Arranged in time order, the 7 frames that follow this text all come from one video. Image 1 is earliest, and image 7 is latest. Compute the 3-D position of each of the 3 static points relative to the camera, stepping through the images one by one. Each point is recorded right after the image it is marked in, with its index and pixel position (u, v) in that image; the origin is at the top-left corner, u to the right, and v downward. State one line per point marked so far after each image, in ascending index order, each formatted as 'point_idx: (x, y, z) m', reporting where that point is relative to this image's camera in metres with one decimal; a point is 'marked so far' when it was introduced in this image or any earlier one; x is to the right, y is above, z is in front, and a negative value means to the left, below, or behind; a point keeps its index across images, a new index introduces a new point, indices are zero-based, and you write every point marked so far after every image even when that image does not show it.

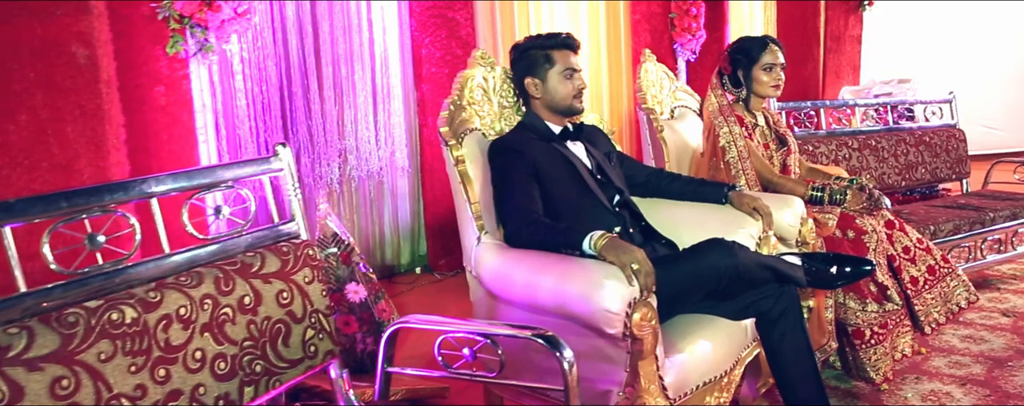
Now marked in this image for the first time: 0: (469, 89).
0: (-0.1, +0.4, +2.3) m
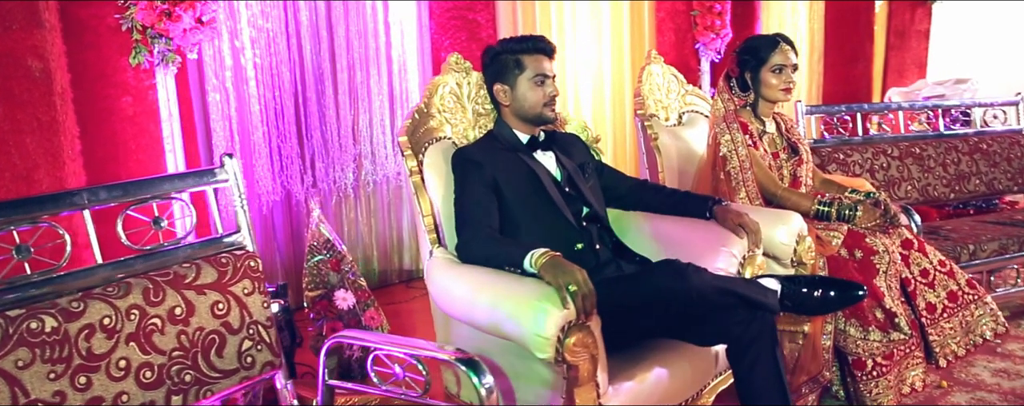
0: (-0.2, +0.3, +2.2) m
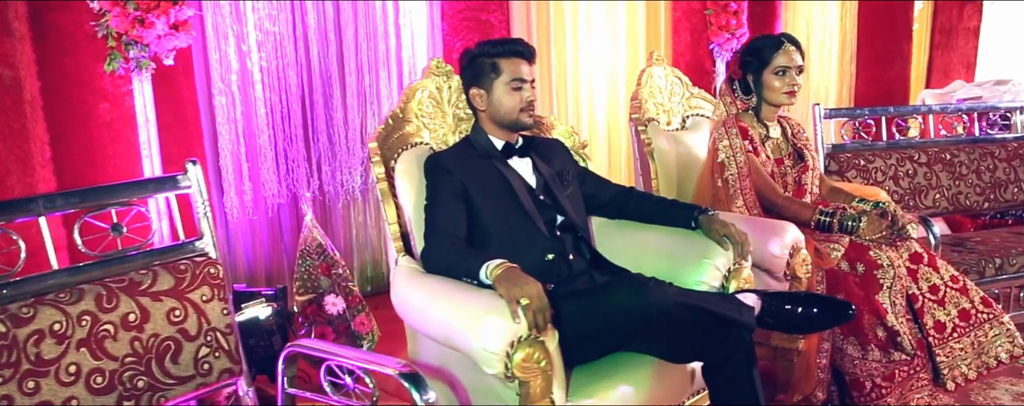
0: (-0.3, +0.3, +2.2) m
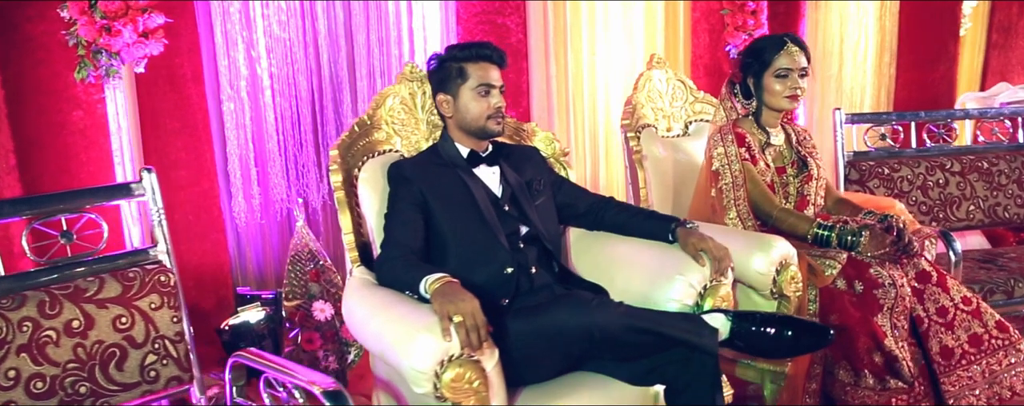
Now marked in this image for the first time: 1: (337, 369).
0: (-0.4, +0.3, +2.1) m
1: (-0.6, -0.6, +2.8) m
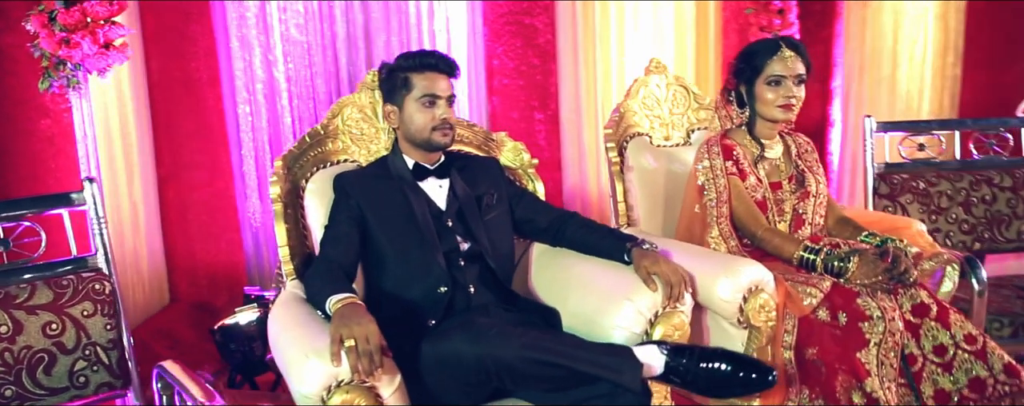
0: (-0.5, +0.2, +2.1) m
1: (-0.7, -0.6, +2.8) m
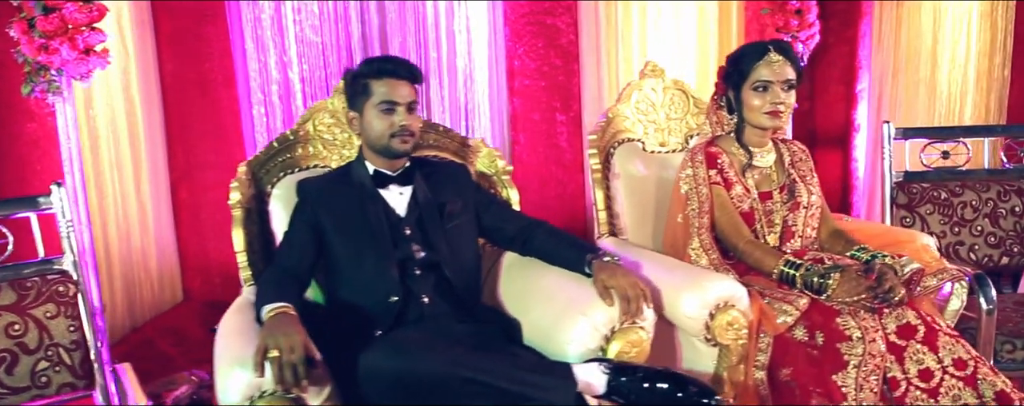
0: (-0.5, +0.2, +2.1) m
1: (-0.7, -0.6, +2.8) m
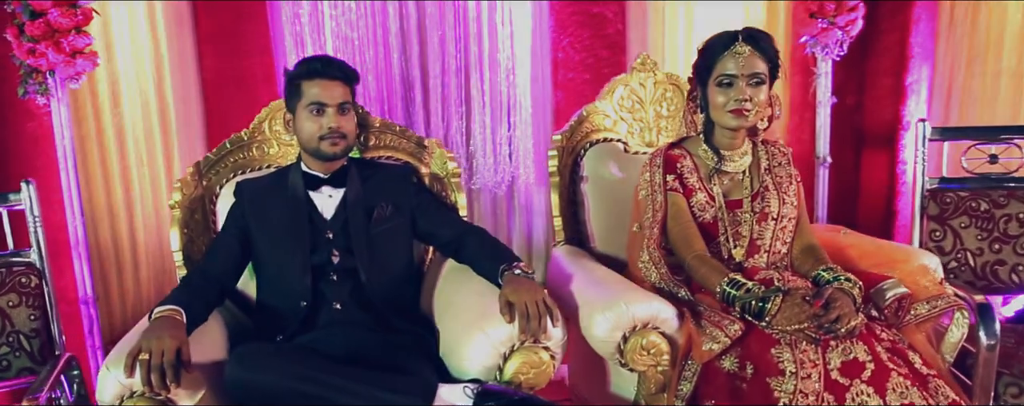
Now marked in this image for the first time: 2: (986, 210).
0: (-0.7, +0.2, +2.1) m
1: (-0.7, -0.6, +2.8) m
2: (+1.4, 0.0, +2.2) m
